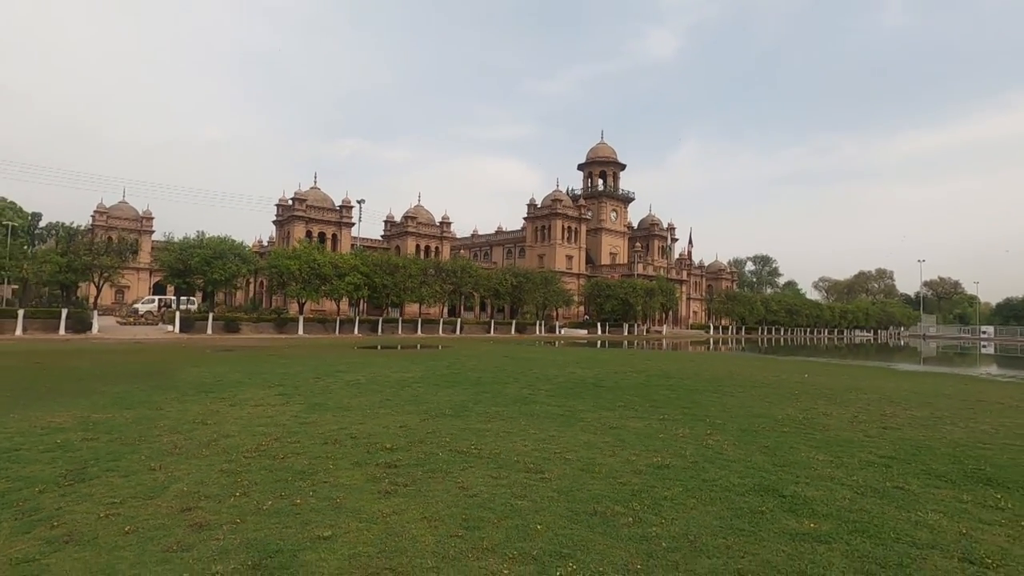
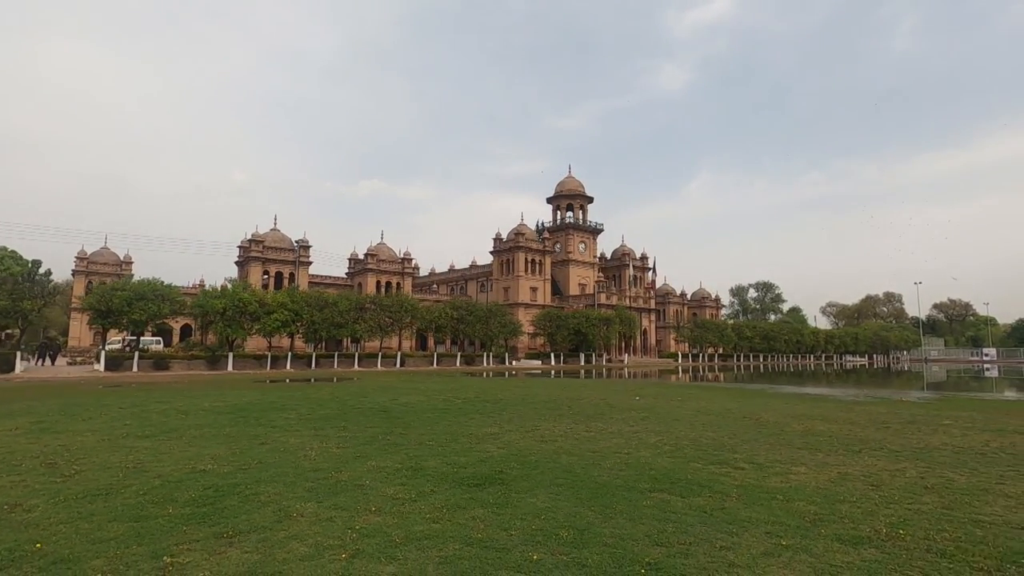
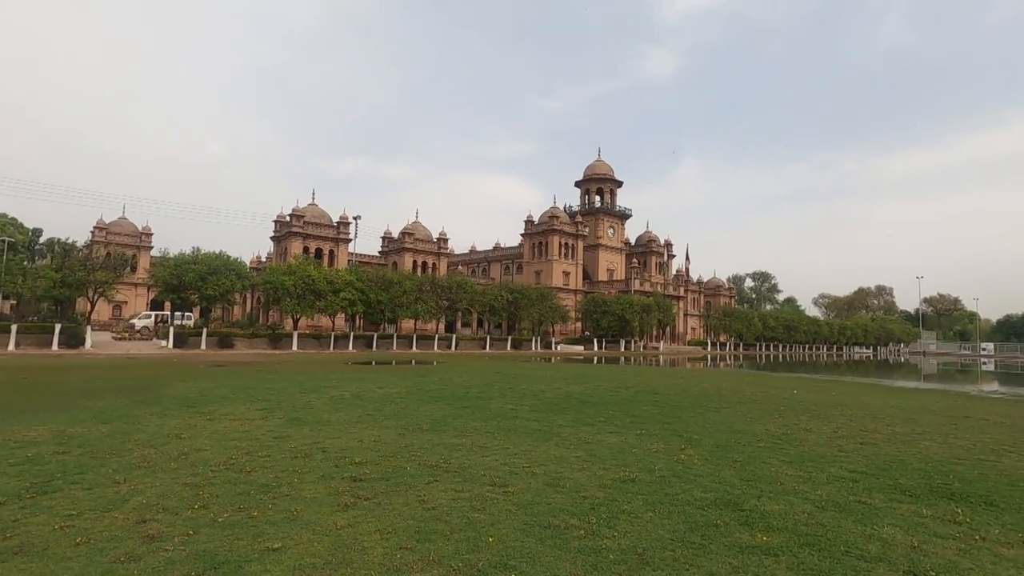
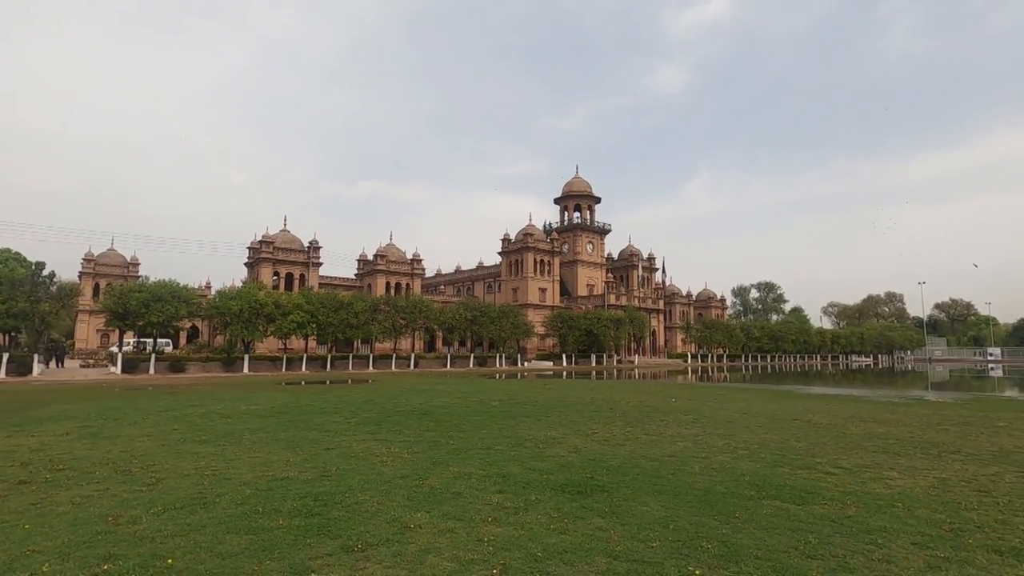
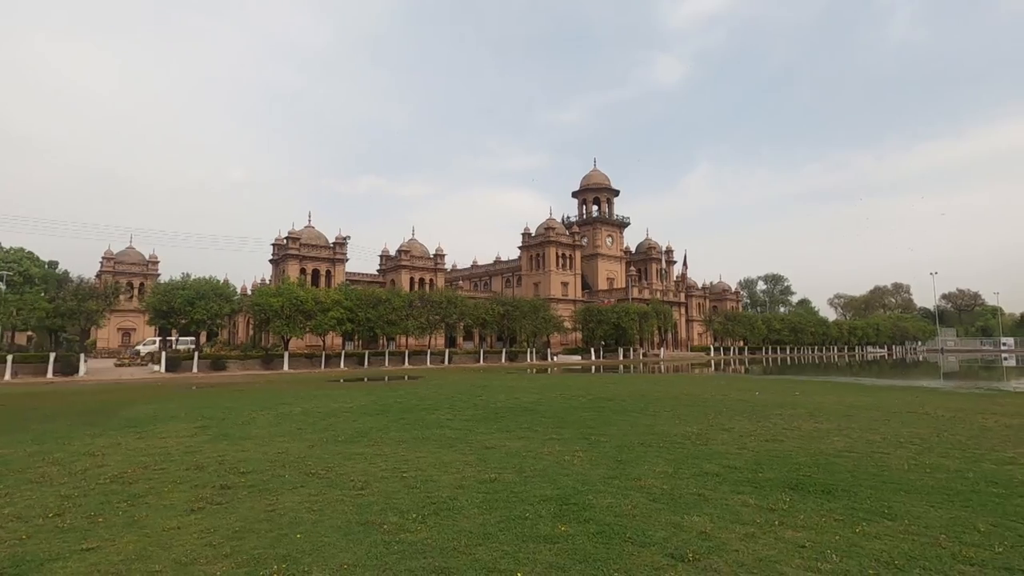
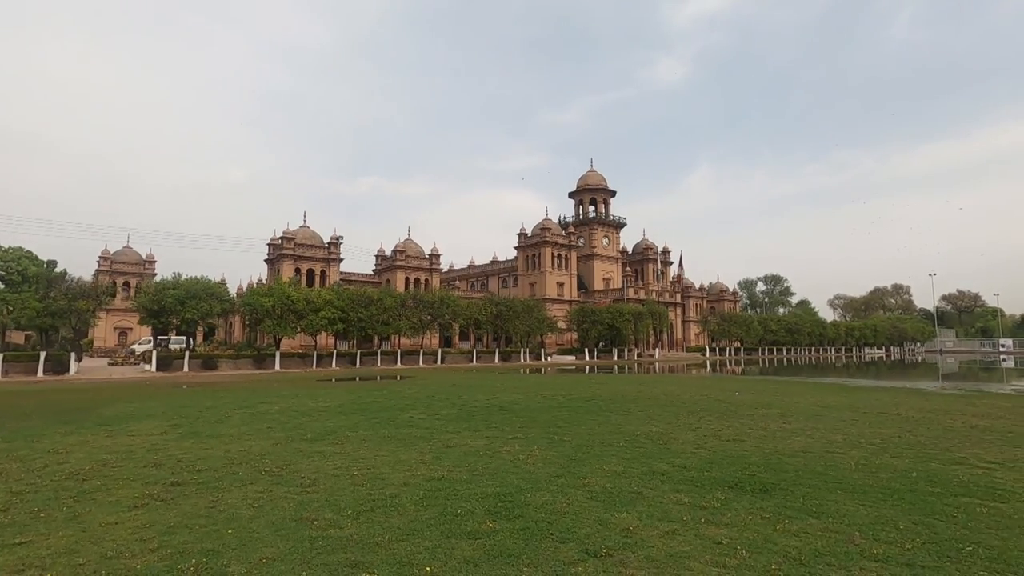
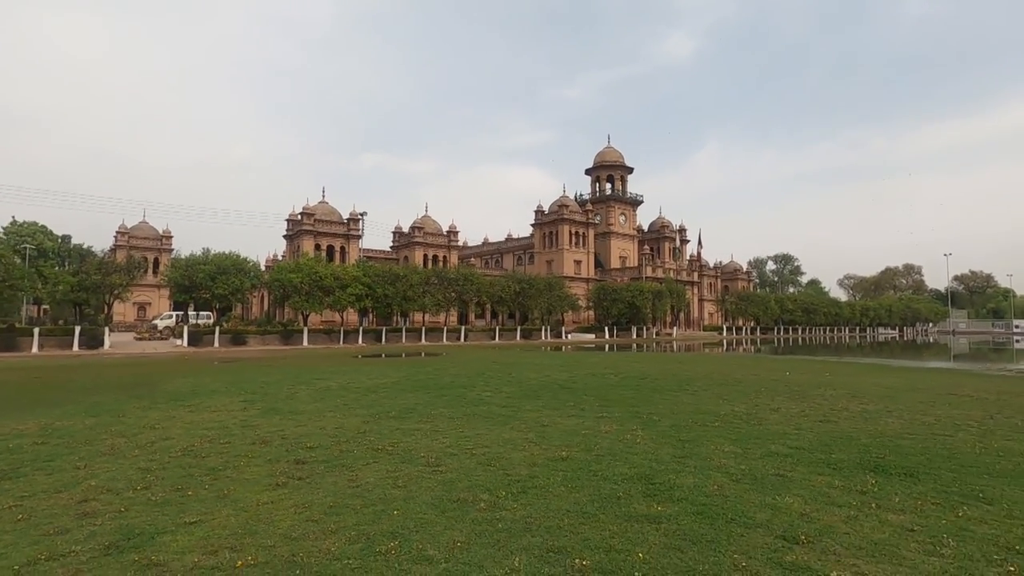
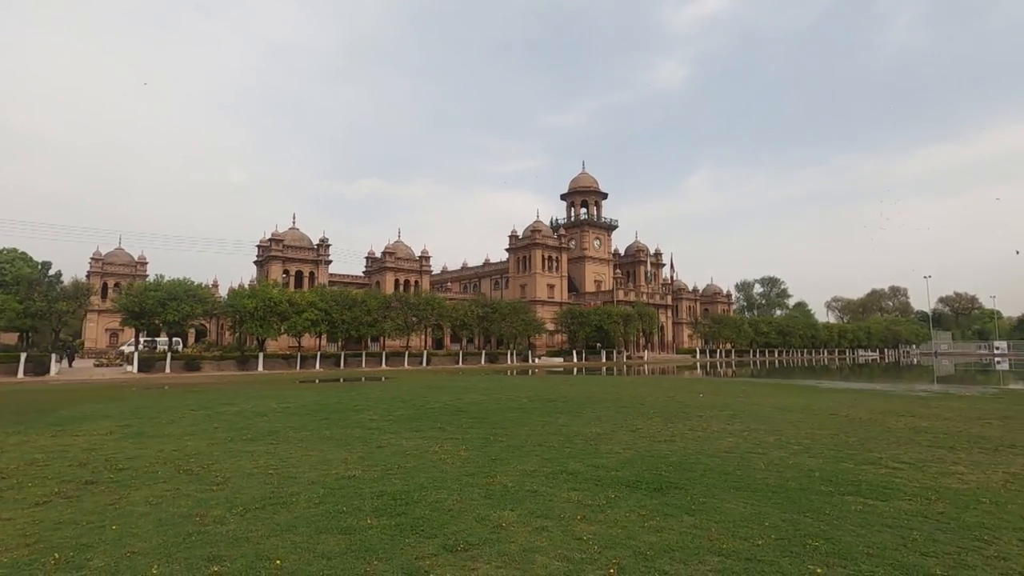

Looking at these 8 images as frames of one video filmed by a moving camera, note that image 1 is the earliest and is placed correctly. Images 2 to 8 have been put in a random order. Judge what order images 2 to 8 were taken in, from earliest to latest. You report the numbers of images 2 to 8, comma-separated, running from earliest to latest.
3, 7, 5, 6, 8, 4, 2
